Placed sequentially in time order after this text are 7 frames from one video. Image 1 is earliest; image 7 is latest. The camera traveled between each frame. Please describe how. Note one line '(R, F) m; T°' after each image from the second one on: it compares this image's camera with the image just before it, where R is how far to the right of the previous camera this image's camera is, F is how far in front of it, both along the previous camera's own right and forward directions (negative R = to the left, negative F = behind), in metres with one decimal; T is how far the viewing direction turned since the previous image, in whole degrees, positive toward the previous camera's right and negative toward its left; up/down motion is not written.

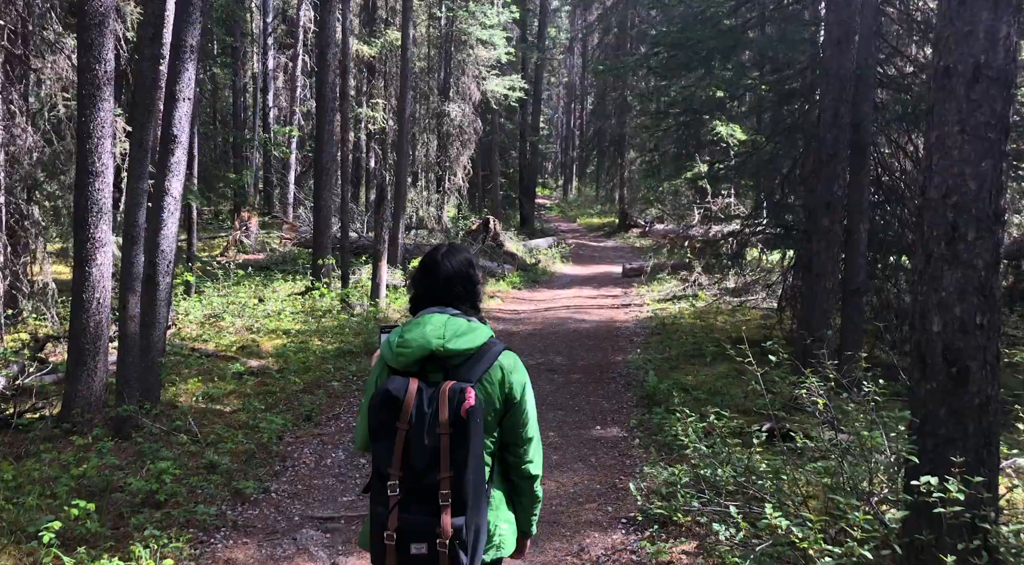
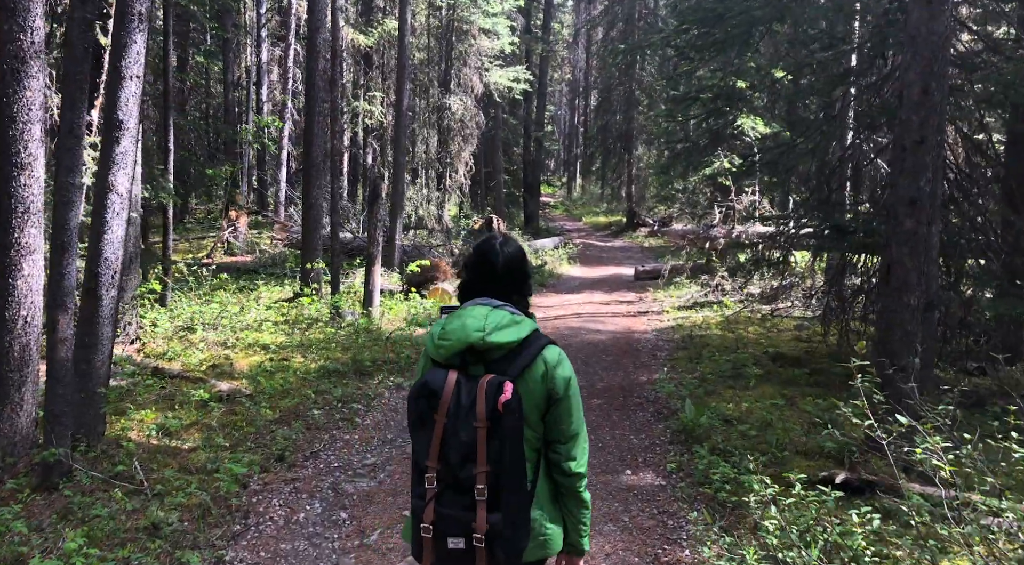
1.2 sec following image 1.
(-0.1, +1.6) m; 0°
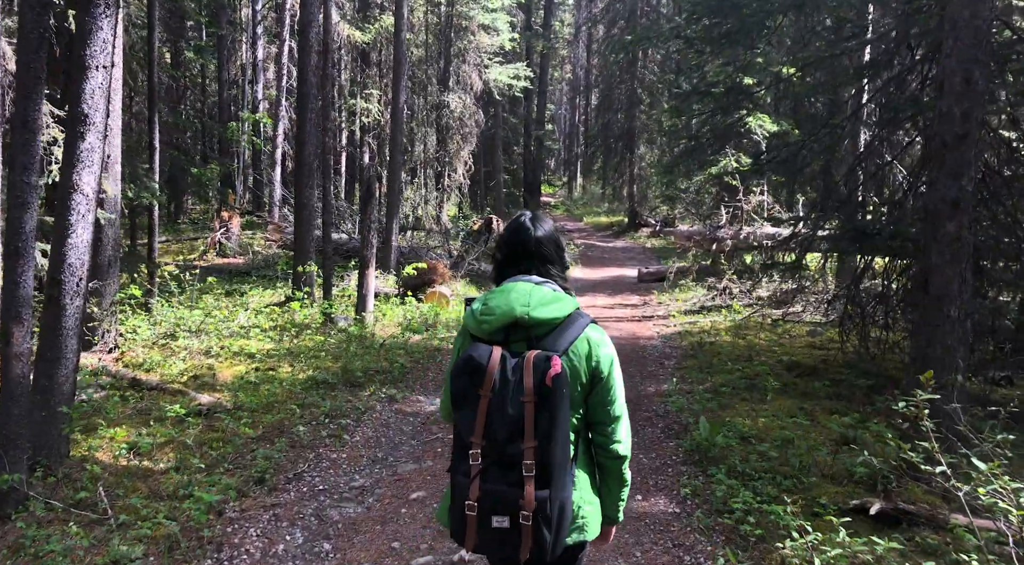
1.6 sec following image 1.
(0.0, +0.7) m; 0°
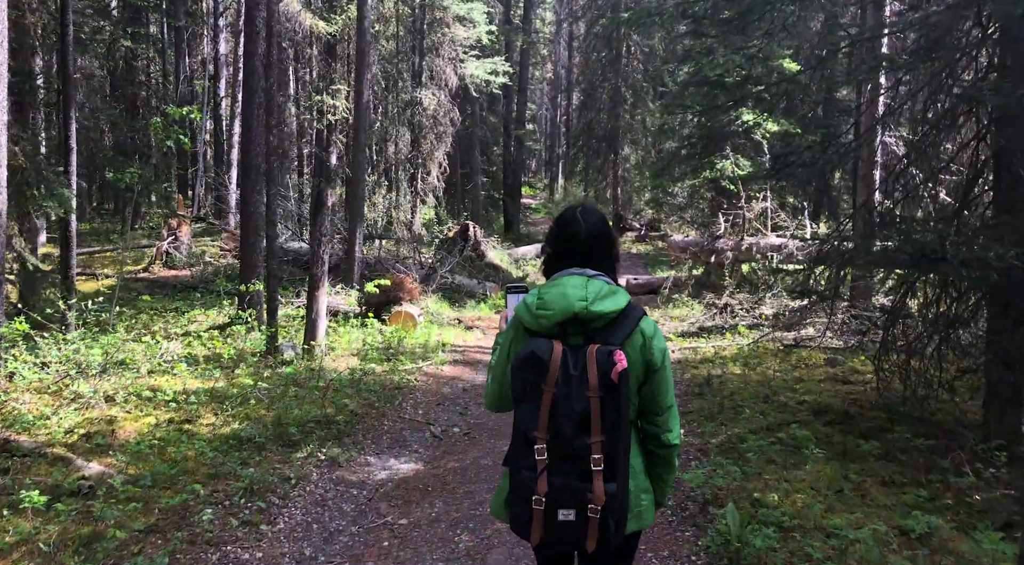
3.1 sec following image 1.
(+0.1, +2.0) m; +1°
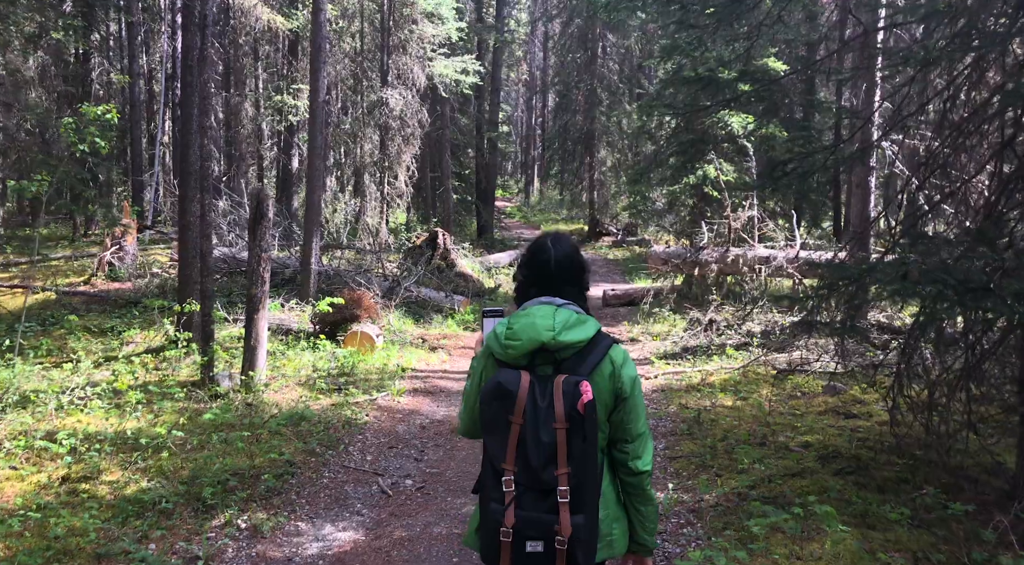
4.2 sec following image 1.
(+0.1, +1.4) m; +1°
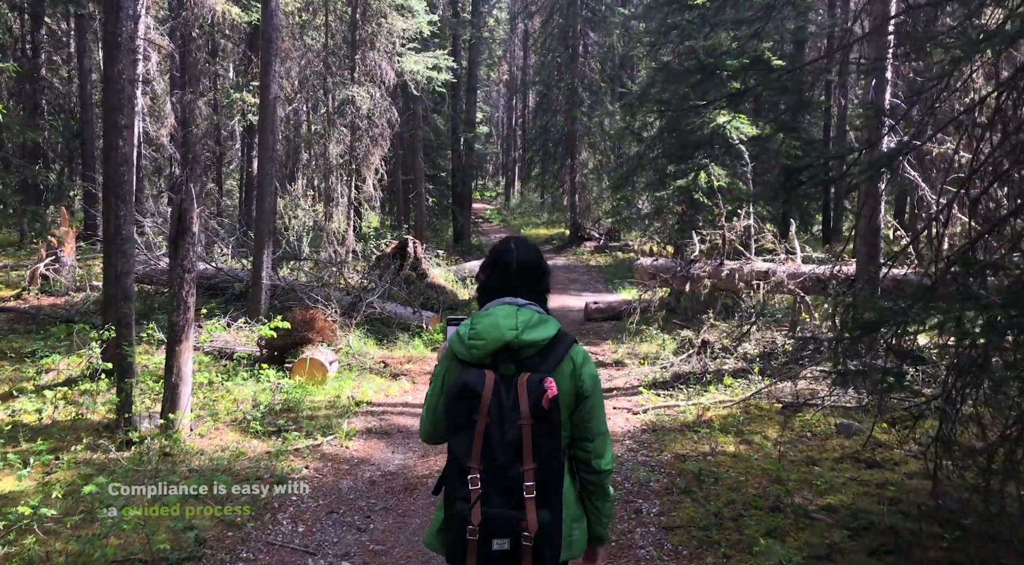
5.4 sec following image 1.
(+0.1, +1.6) m; +1°
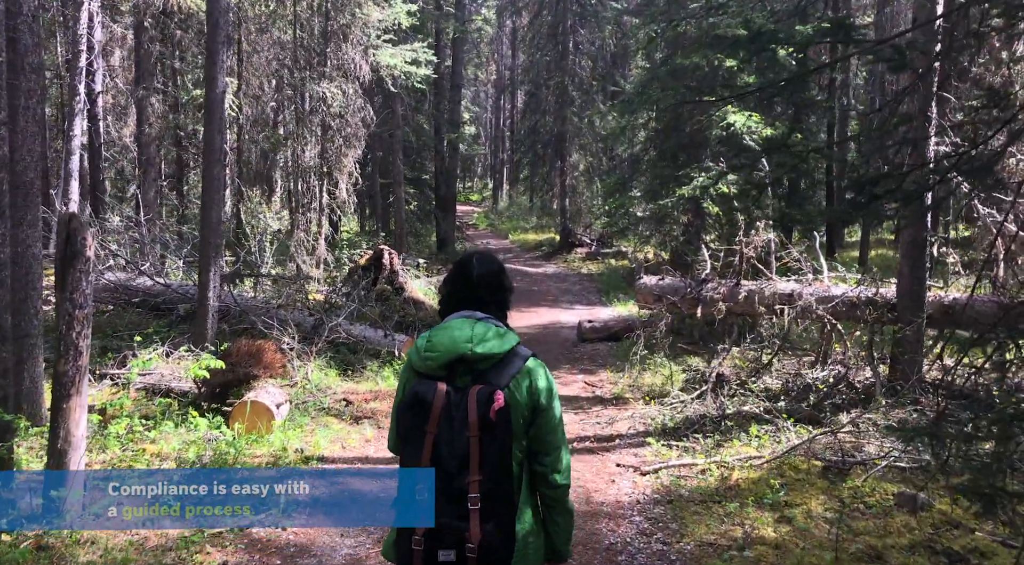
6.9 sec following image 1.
(+0.1, +2.1) m; +1°
